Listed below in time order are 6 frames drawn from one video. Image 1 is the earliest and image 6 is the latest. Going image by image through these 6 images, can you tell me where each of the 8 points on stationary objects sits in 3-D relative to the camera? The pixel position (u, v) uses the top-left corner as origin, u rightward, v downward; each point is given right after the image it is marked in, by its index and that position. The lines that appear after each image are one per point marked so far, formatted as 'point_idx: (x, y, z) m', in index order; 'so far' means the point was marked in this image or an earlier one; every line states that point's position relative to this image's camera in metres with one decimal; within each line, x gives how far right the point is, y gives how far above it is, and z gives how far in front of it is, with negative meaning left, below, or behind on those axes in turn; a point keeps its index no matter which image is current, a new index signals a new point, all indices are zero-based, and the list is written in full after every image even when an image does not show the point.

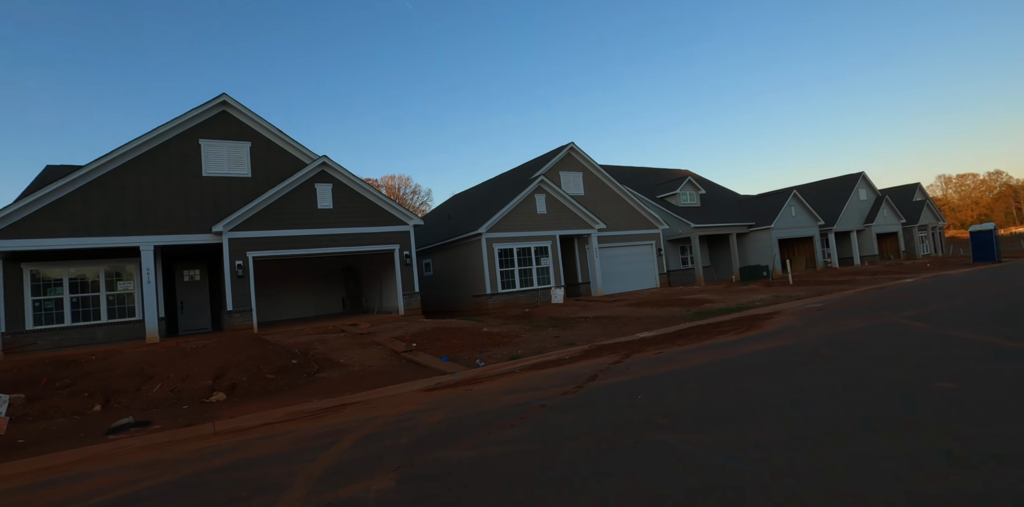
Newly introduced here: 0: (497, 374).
0: (-0.3, -2.3, +8.7) m
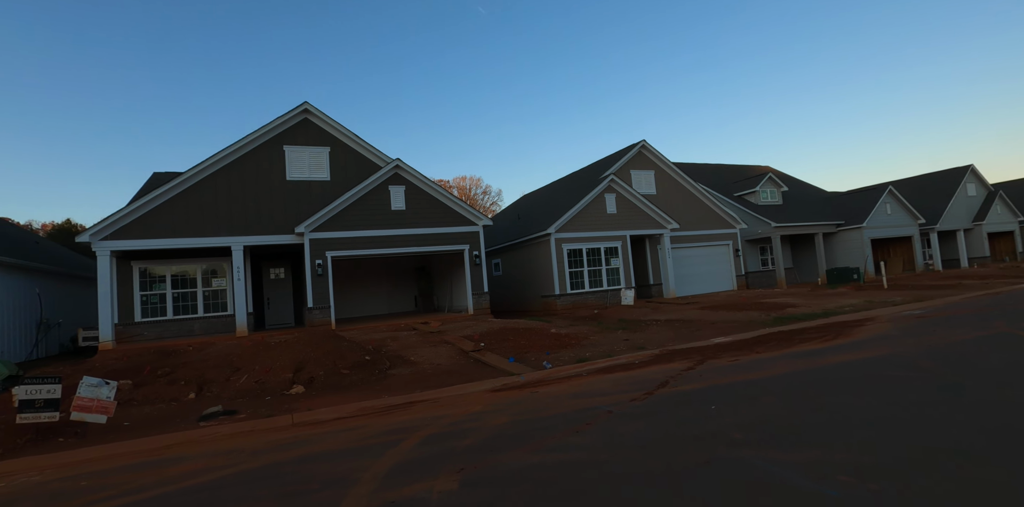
0: (+0.9, -2.3, +8.4) m
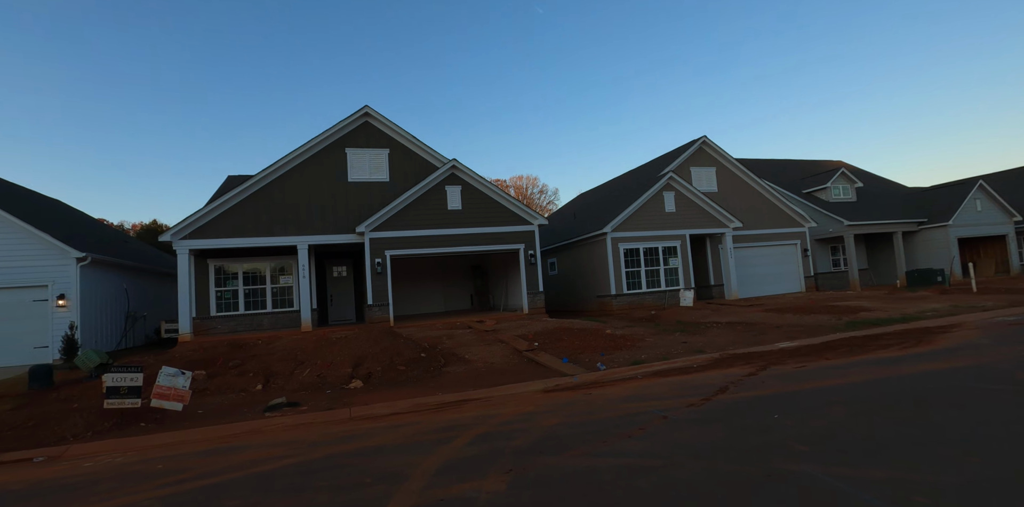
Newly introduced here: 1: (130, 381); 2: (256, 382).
0: (+1.9, -2.2, +8.2) m
1: (-5.3, -1.8, +6.4) m
2: (-4.7, -2.4, +8.5) m
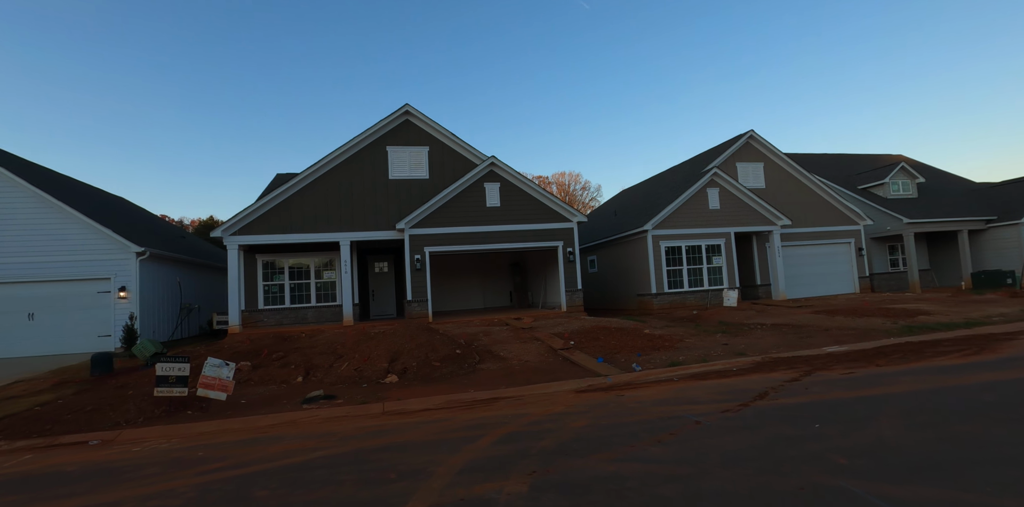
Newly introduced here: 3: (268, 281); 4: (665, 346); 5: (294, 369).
0: (+2.4, -2.2, +7.9) m
1: (-4.9, -1.7, +6.7) m
2: (-4.1, -2.3, +8.7) m
3: (-8.3, -1.0, +15.6) m
4: (+3.6, -2.2, +10.8) m
5: (-4.3, -2.3, +9.0) m
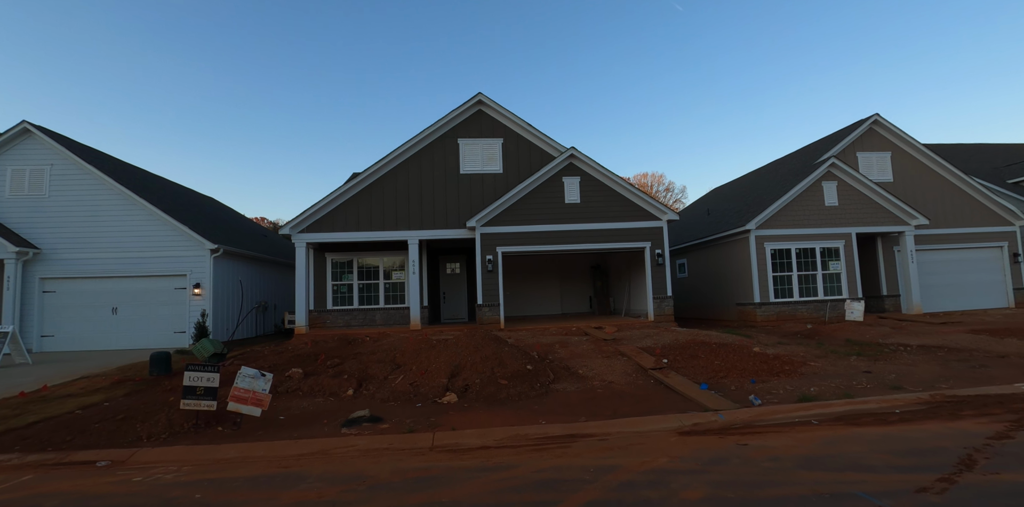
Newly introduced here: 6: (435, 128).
0: (+3.5, -2.2, +5.9) m
1: (-3.9, -1.6, +5.9) m
2: (-2.8, -2.2, +7.8) m
3: (-5.8, -0.9, +15.2) m
4: (+5.1, -2.2, +8.6) m
5: (-2.9, -2.2, +8.0) m
6: (-2.6, +4.1, +14.9) m
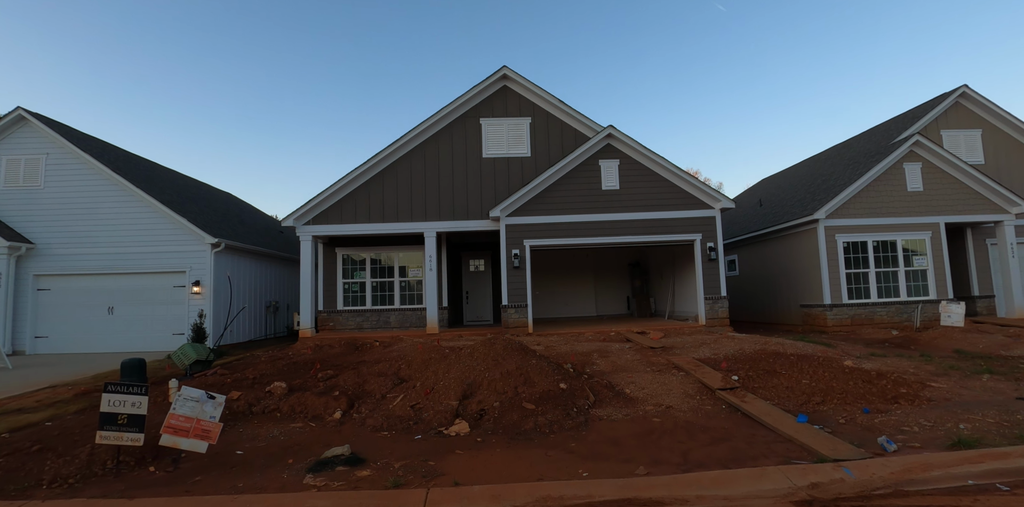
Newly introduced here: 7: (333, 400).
0: (+3.7, -2.0, +3.9) m
1: (-3.6, -1.5, +4.4) m
2: (-2.4, -2.1, +6.2) m
3: (-4.9, -0.8, +13.9) m
4: (+5.5, -2.0, +6.5) m
5: (-2.5, -2.0, +6.5) m
6: (-1.8, +4.2, +13.3) m
7: (-2.5, -2.0, +6.4) m
